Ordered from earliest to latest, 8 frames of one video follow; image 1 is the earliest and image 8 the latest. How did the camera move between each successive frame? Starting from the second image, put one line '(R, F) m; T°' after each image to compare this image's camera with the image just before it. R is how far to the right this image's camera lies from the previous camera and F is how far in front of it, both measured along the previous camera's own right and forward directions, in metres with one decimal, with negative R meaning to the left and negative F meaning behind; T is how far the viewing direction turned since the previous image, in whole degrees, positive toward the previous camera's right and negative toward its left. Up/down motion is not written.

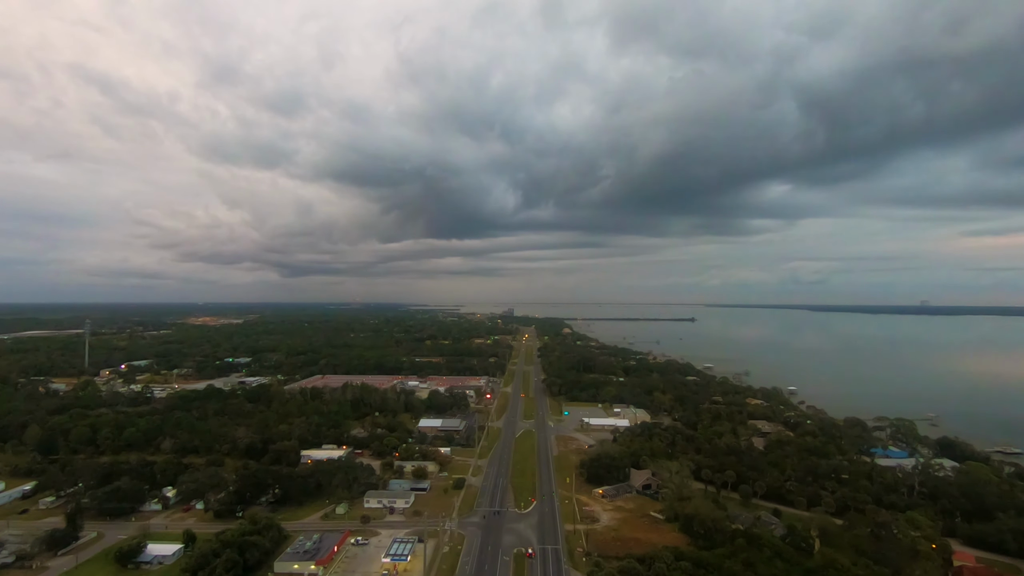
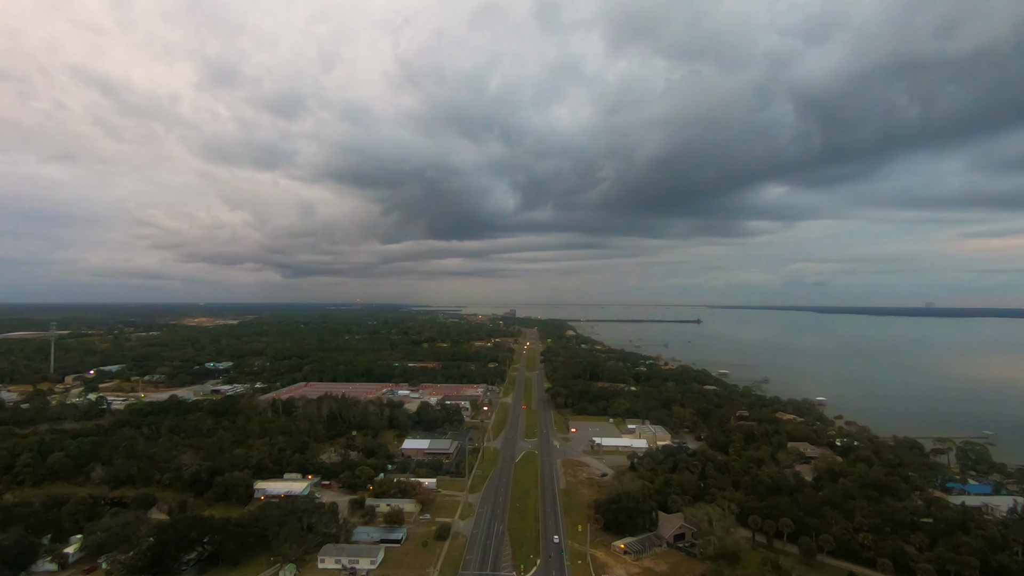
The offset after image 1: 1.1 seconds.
(+0.2, +6.6) m; 0°
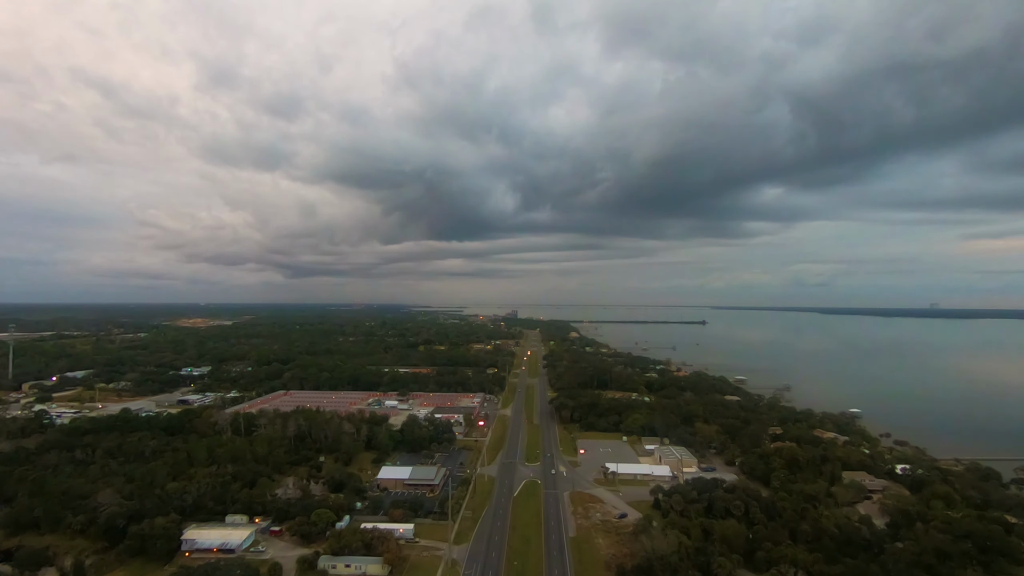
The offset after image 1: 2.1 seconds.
(+0.3, +6.5) m; 0°
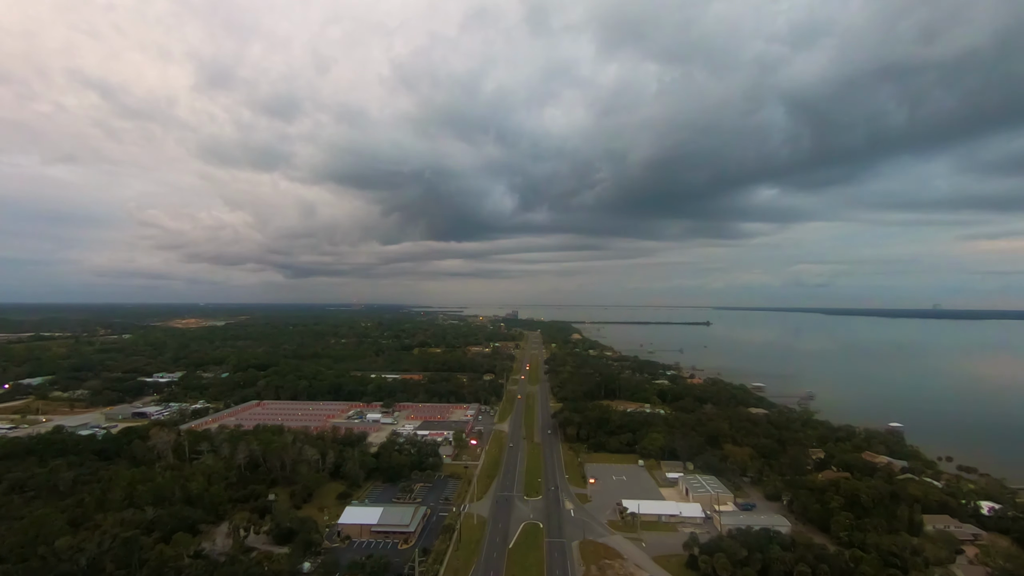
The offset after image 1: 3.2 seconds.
(+0.3, +6.6) m; 0°
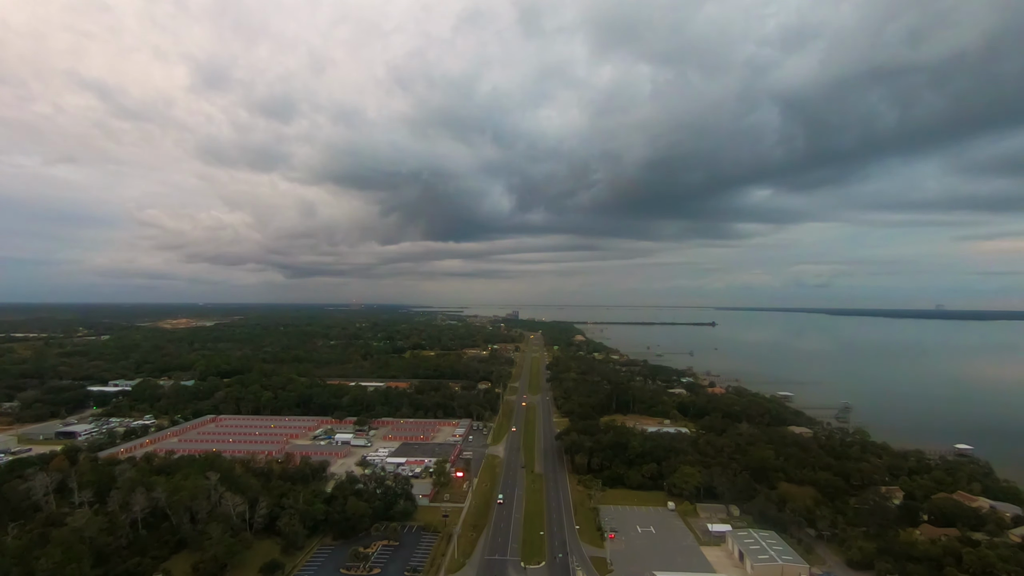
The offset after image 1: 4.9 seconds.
(+0.4, +8.3) m; 0°
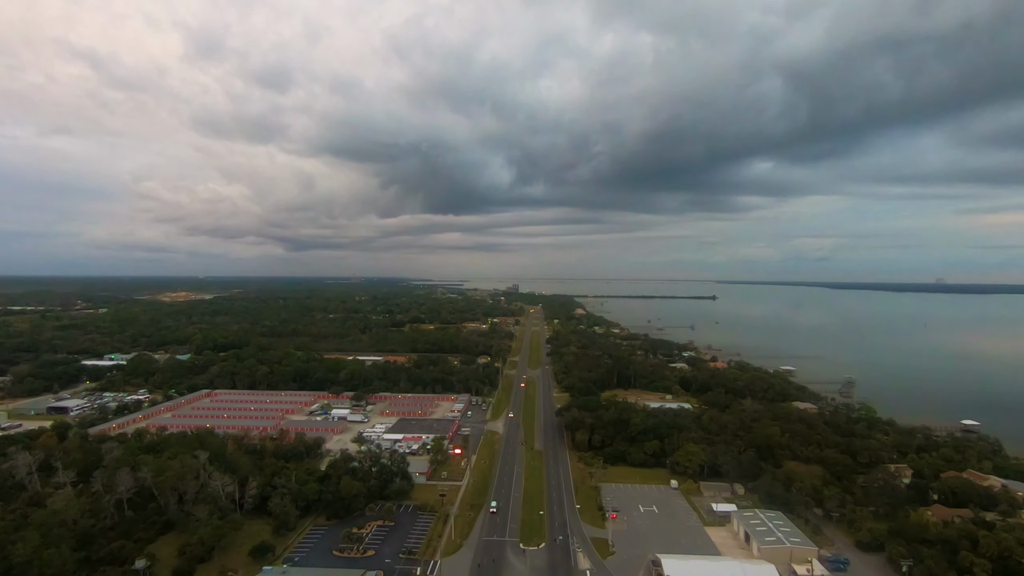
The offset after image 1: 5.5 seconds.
(+0.1, +1.4) m; 0°
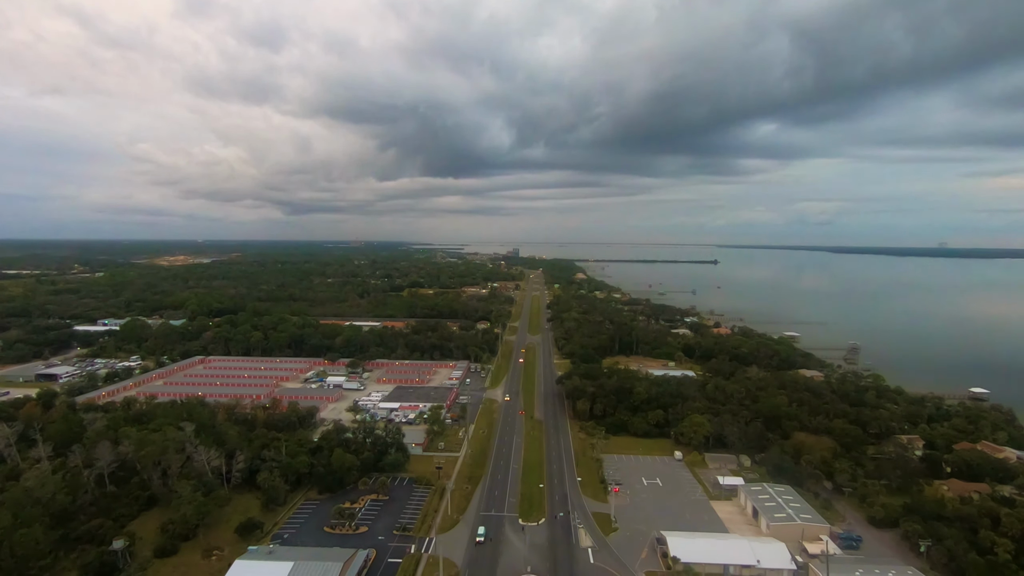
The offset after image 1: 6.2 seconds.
(+0.1, +1.6) m; 0°
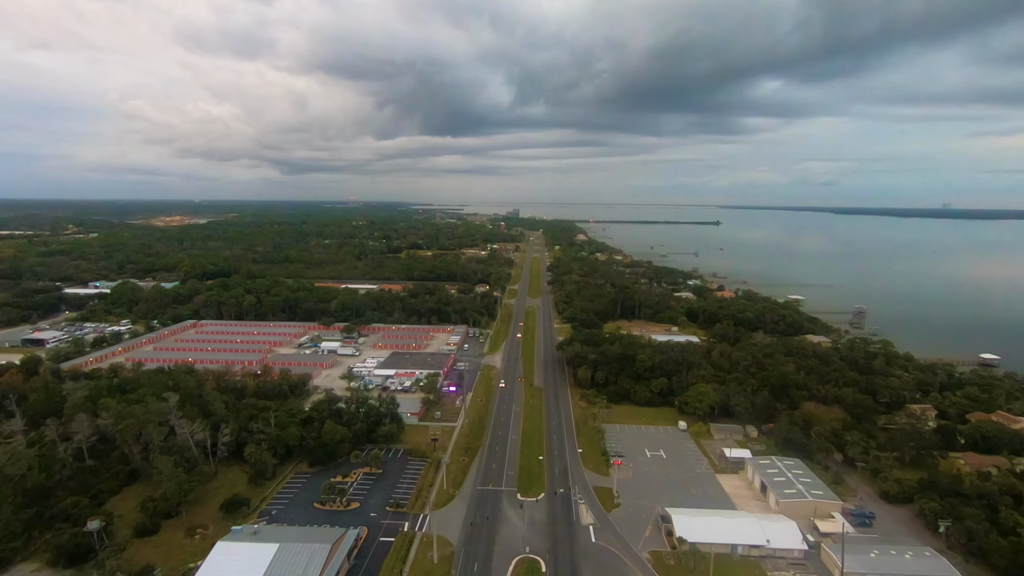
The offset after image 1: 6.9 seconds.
(+0.1, +1.6) m; 0°
